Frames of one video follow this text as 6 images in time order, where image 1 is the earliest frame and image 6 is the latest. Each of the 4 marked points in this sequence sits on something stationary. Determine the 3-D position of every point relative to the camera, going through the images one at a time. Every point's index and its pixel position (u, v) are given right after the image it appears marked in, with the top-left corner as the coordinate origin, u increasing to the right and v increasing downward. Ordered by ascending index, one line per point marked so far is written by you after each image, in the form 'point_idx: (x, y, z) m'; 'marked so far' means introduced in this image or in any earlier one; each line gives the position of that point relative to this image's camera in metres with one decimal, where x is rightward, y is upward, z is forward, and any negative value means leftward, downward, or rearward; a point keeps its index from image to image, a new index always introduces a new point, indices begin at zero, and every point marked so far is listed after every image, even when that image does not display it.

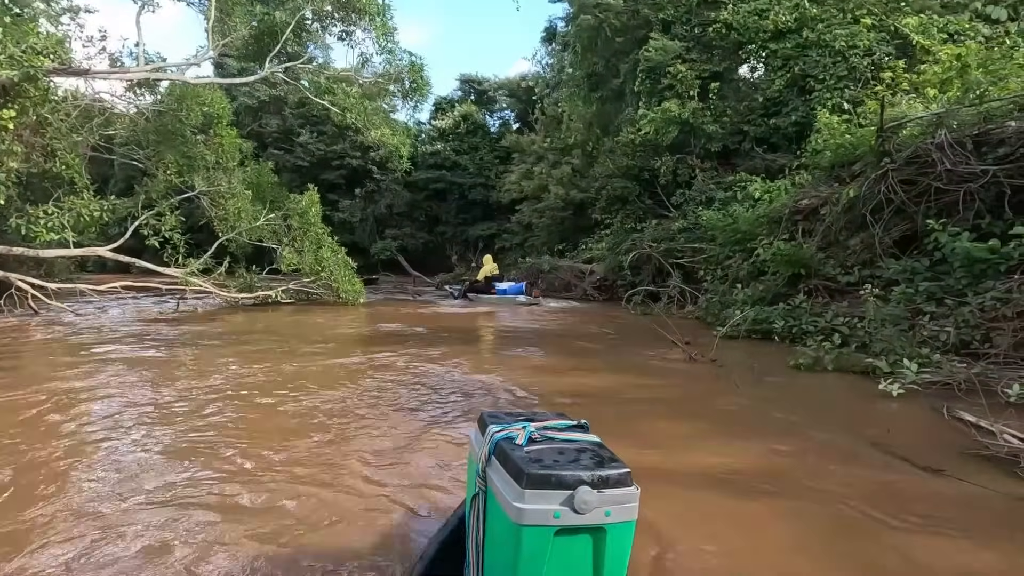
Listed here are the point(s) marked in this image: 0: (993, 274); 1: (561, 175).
0: (+5.5, +0.2, +6.2) m
1: (+1.8, +4.2, +19.9) m
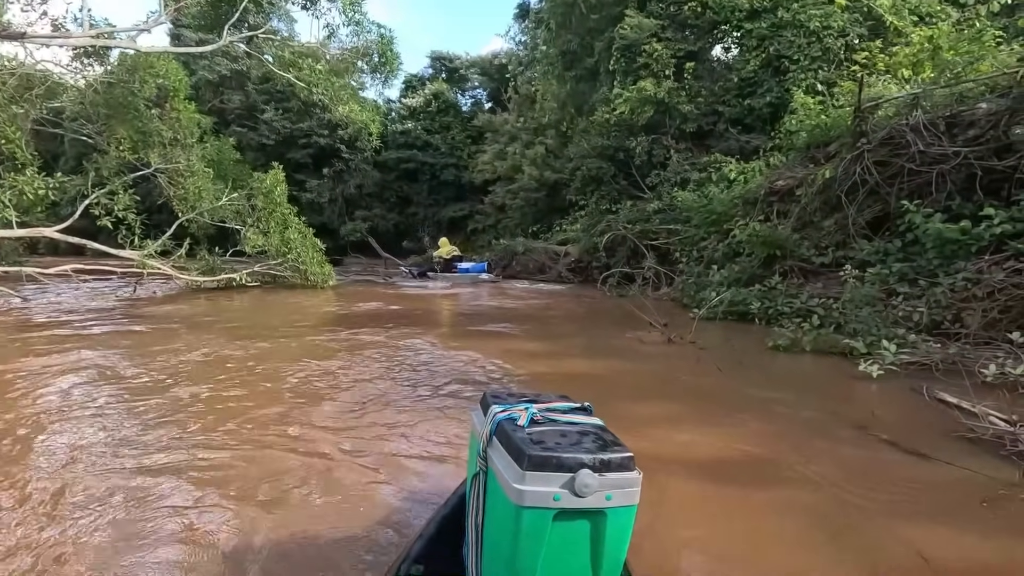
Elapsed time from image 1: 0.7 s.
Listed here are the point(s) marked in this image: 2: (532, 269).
0: (+5.3, +0.4, +6.2) m
1: (+0.8, +4.8, +19.6) m
2: (+0.6, +0.6, +15.3) m
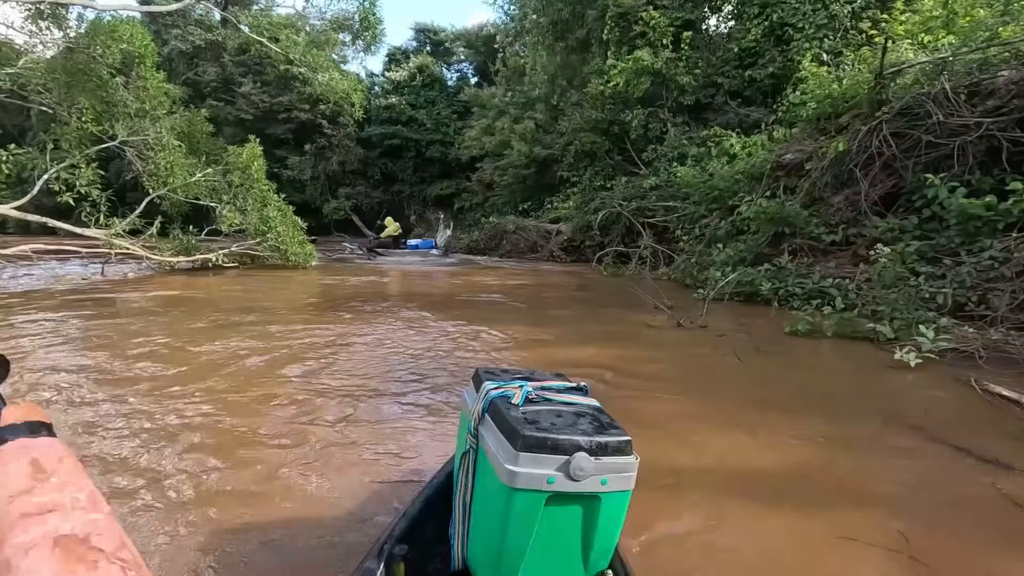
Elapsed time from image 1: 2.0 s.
0: (+5.2, +0.6, +5.9) m
1: (+0.4, +5.5, +19.0) m
2: (+0.3, +1.1, +14.8) m
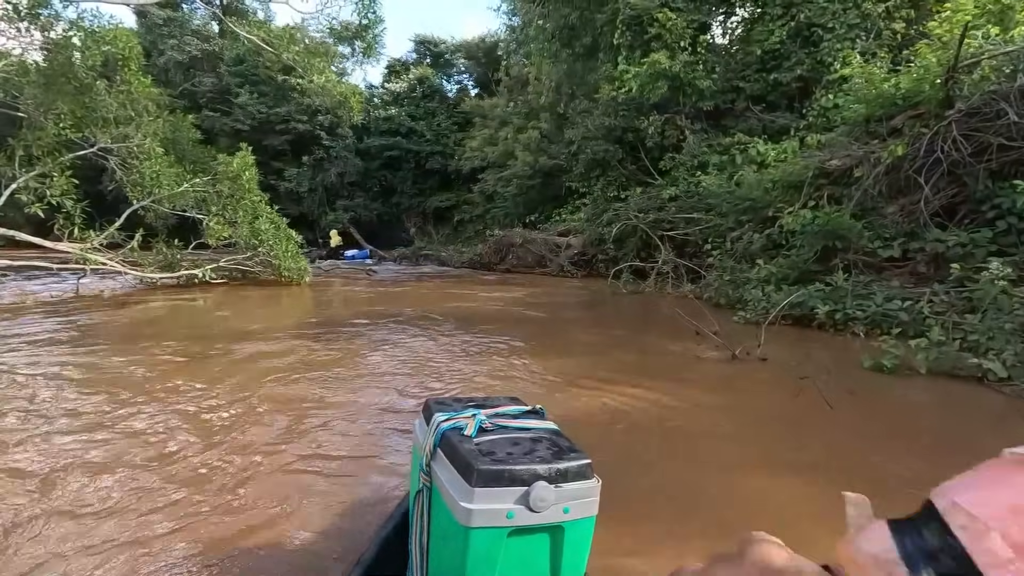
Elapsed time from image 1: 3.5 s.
0: (+5.4, +0.4, +5.1) m
1: (+0.5, +5.0, +18.3) m
2: (+0.5, +0.7, +14.0) m
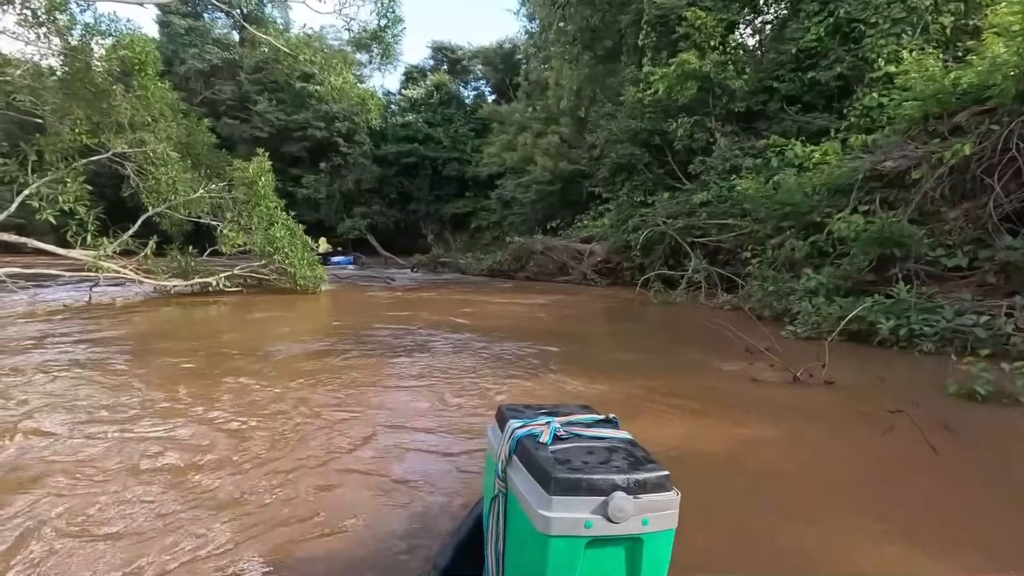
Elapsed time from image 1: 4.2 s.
0: (+5.7, +0.3, +4.5) m
1: (+1.2, +4.7, +17.8) m
2: (+1.0, +0.5, +13.5) m
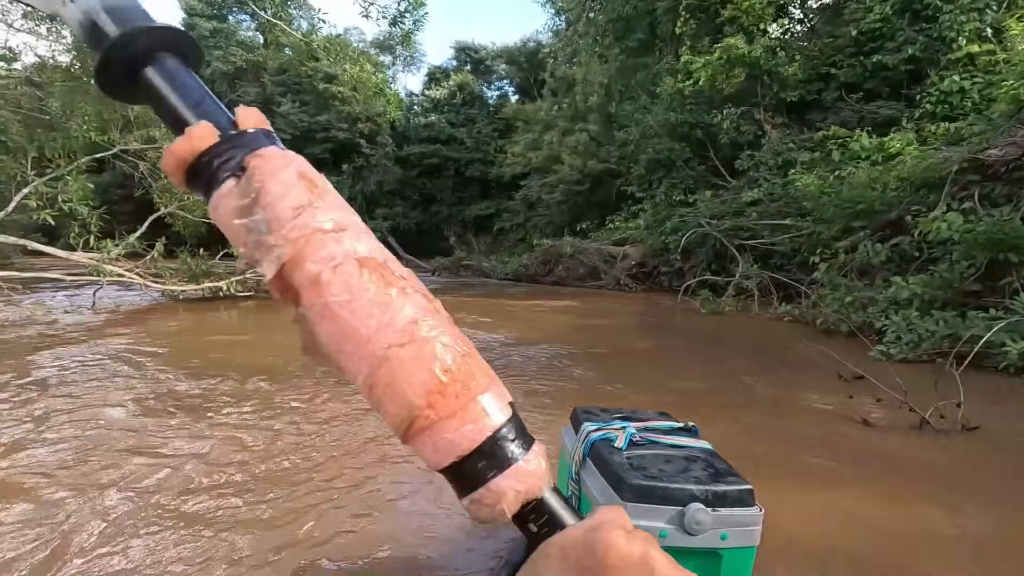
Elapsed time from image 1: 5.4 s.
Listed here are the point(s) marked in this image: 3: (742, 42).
0: (+6.0, +0.2, +3.4) m
1: (+2.0, +4.6, +16.9) m
2: (+1.7, +0.3, +12.6) m
3: (+4.4, +4.7, +10.3) m
